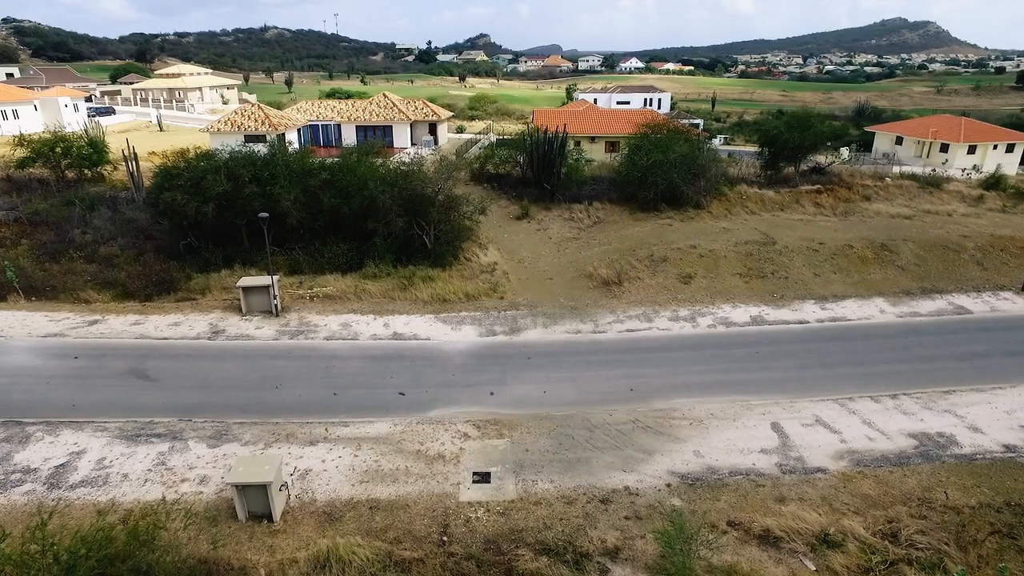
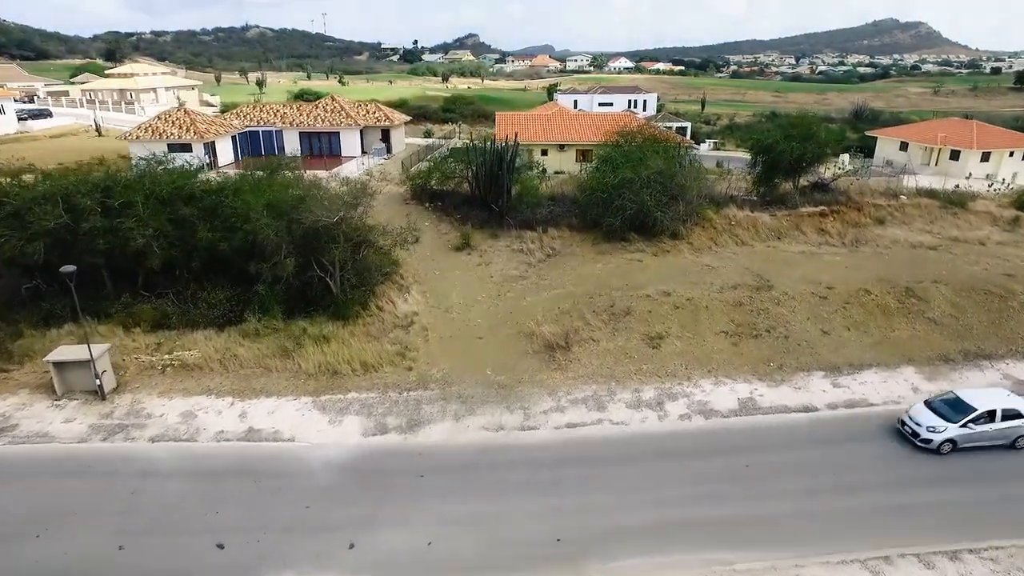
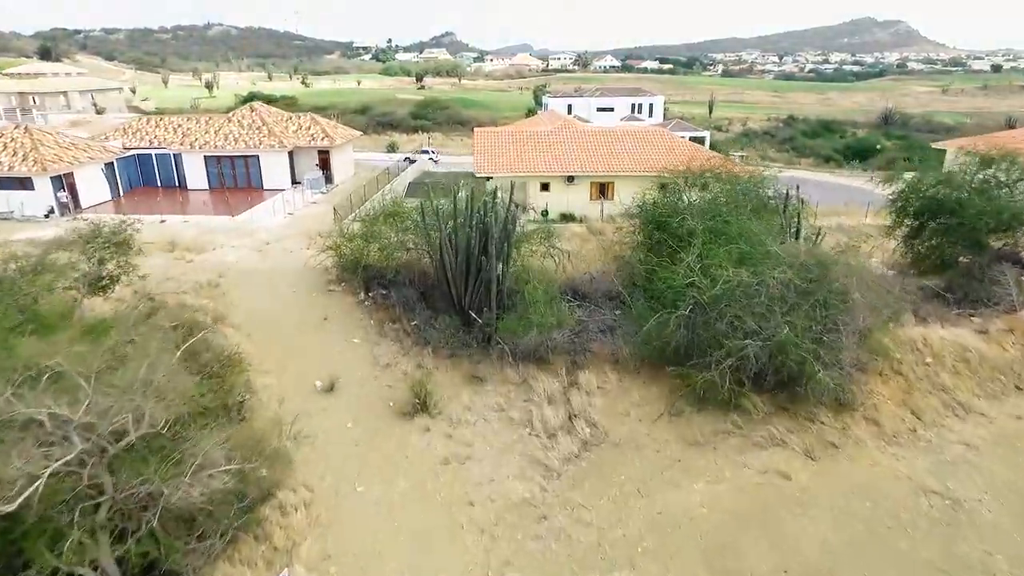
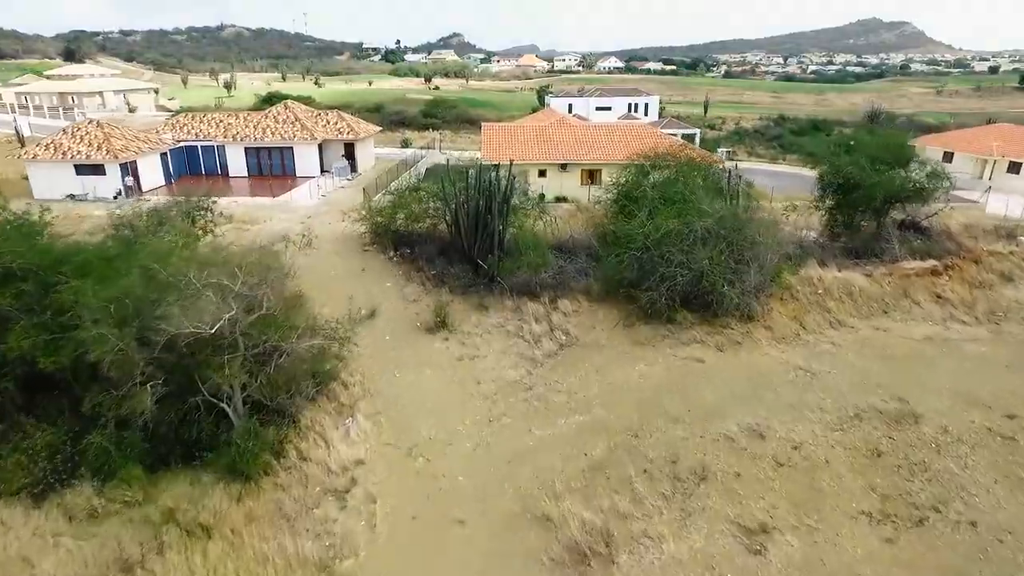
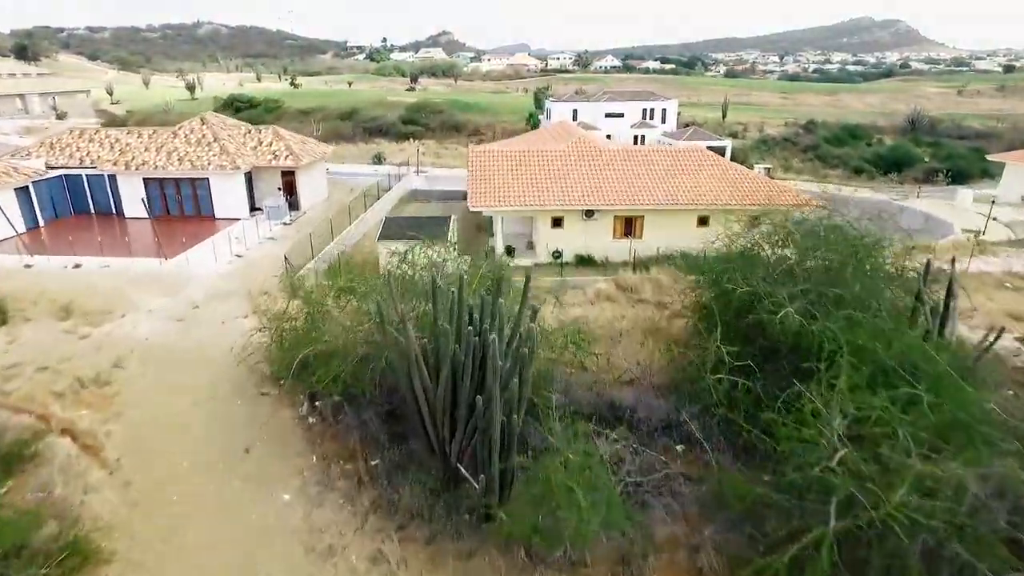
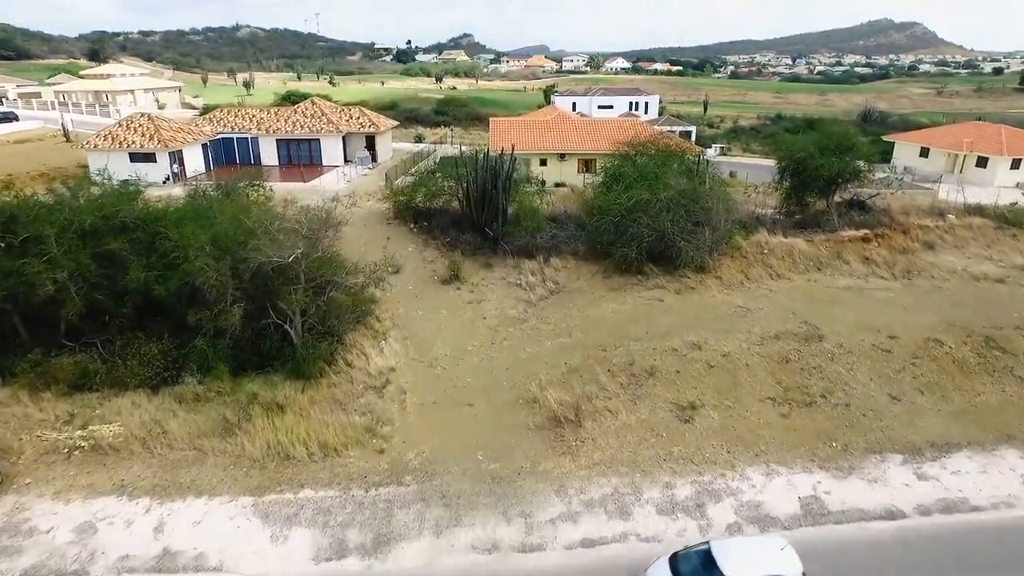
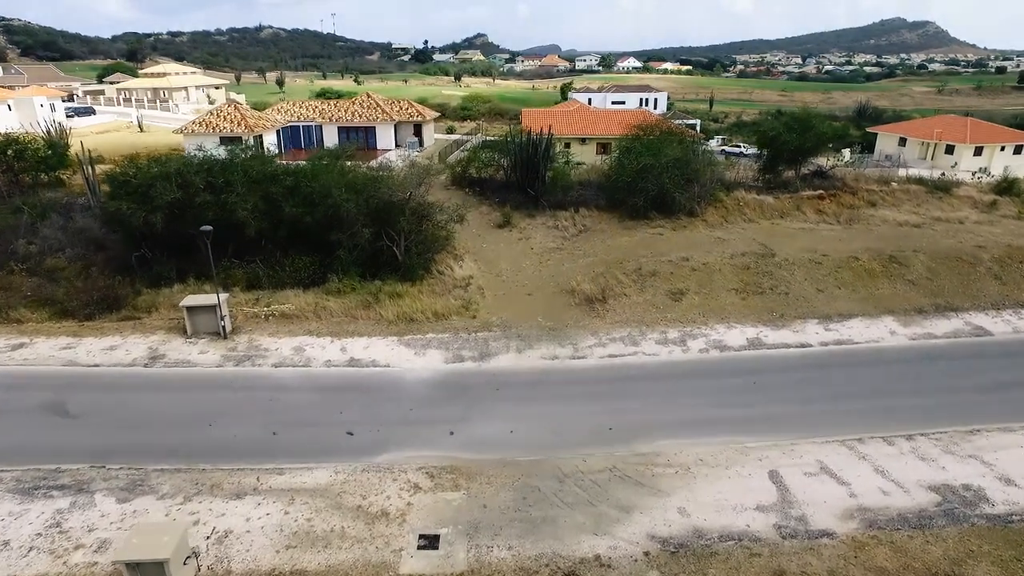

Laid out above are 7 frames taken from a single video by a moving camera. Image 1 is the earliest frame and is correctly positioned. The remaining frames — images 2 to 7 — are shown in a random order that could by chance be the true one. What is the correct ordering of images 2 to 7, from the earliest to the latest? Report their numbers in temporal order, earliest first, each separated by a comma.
7, 2, 6, 4, 3, 5
